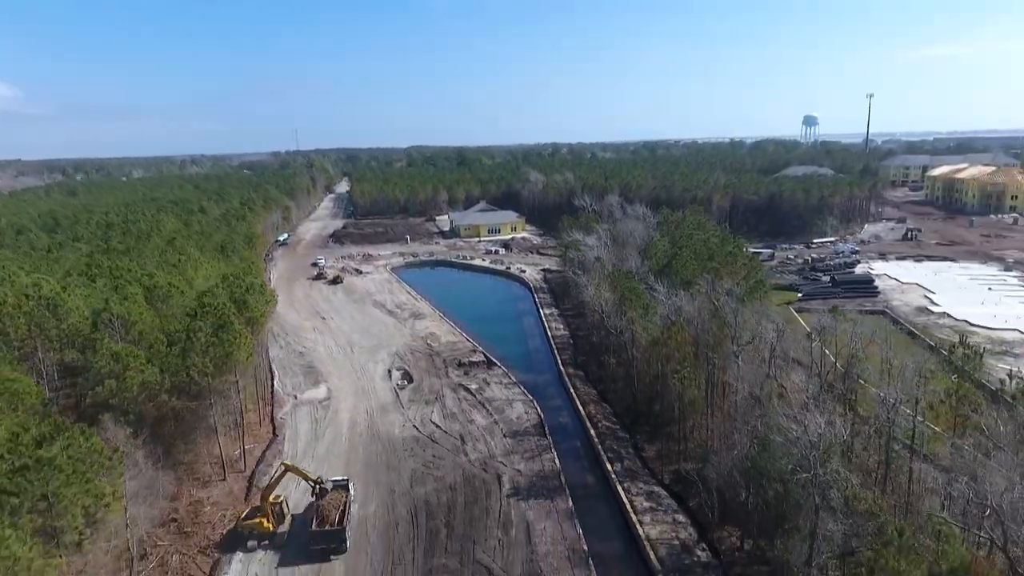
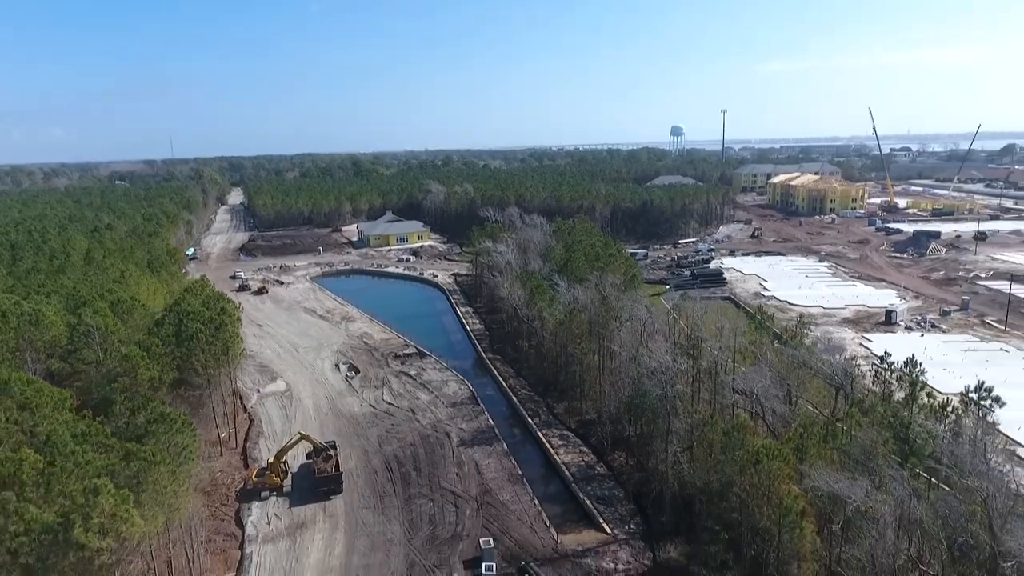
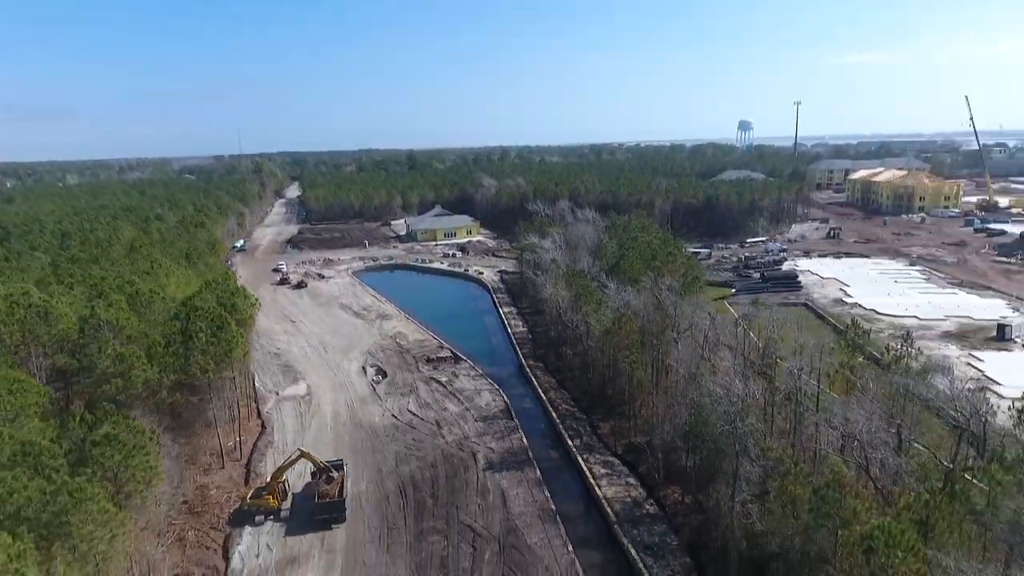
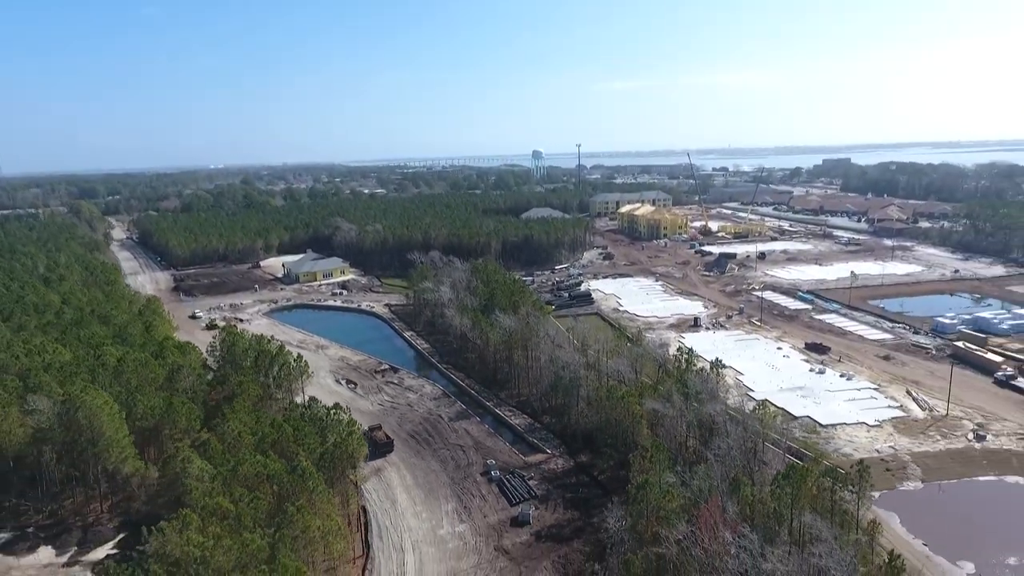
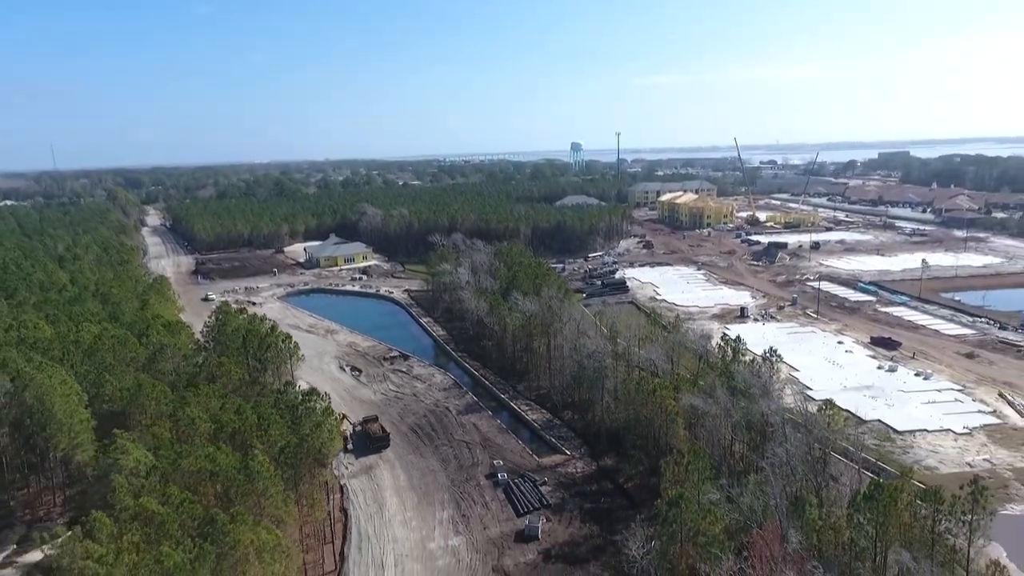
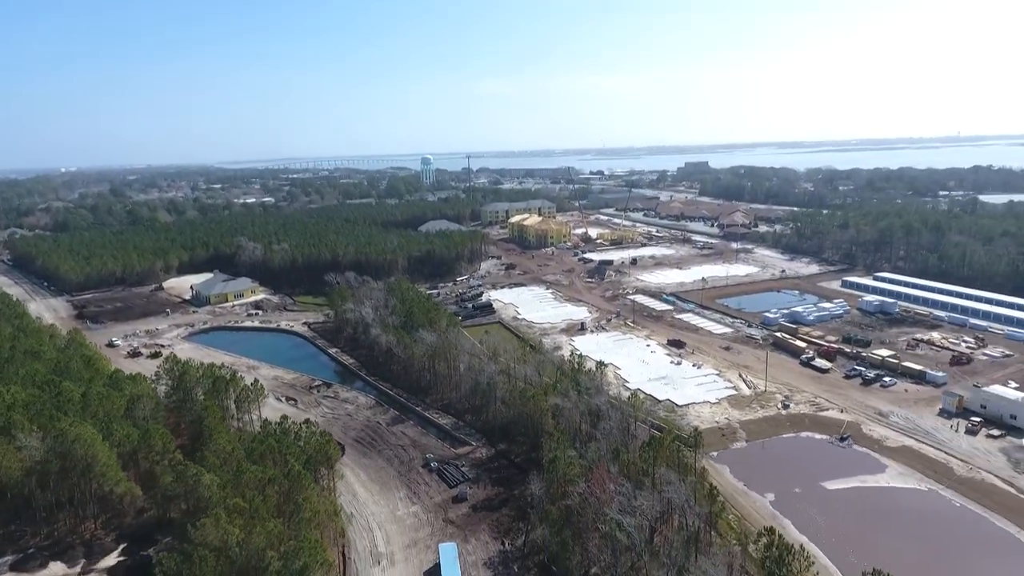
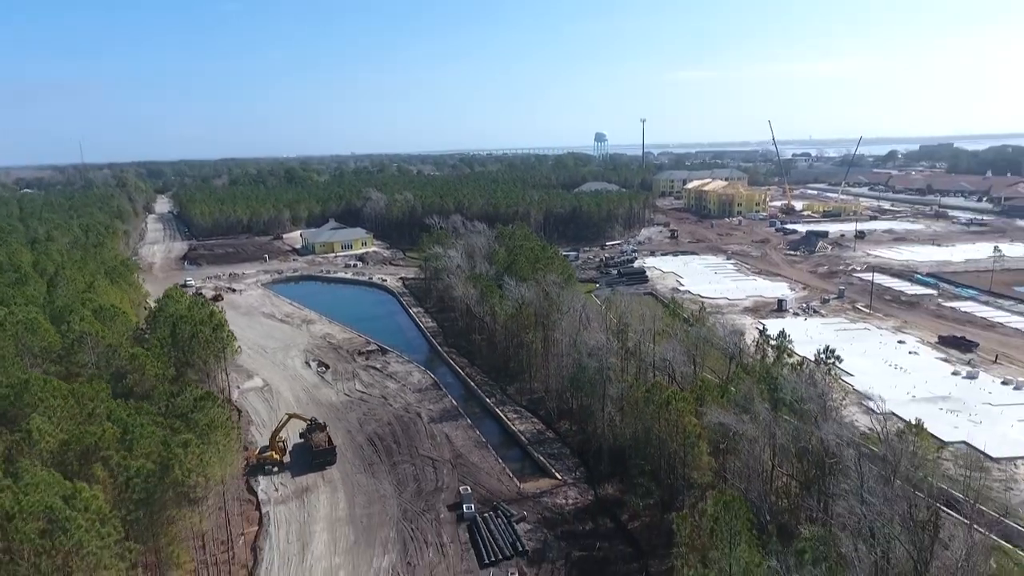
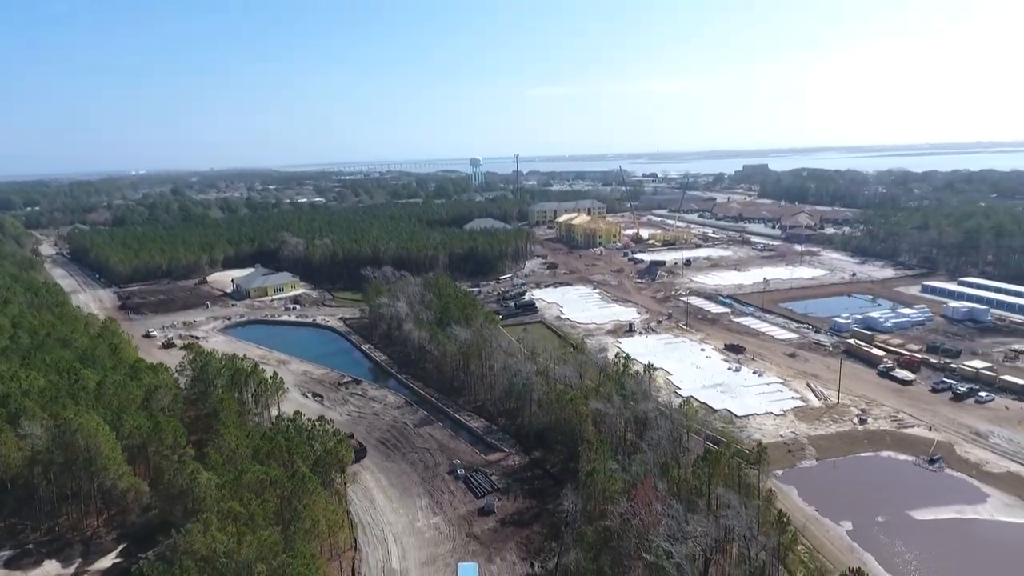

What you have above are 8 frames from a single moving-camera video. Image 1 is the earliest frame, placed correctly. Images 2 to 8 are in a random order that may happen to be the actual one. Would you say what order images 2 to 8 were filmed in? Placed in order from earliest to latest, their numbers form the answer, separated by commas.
3, 2, 7, 5, 4, 8, 6
